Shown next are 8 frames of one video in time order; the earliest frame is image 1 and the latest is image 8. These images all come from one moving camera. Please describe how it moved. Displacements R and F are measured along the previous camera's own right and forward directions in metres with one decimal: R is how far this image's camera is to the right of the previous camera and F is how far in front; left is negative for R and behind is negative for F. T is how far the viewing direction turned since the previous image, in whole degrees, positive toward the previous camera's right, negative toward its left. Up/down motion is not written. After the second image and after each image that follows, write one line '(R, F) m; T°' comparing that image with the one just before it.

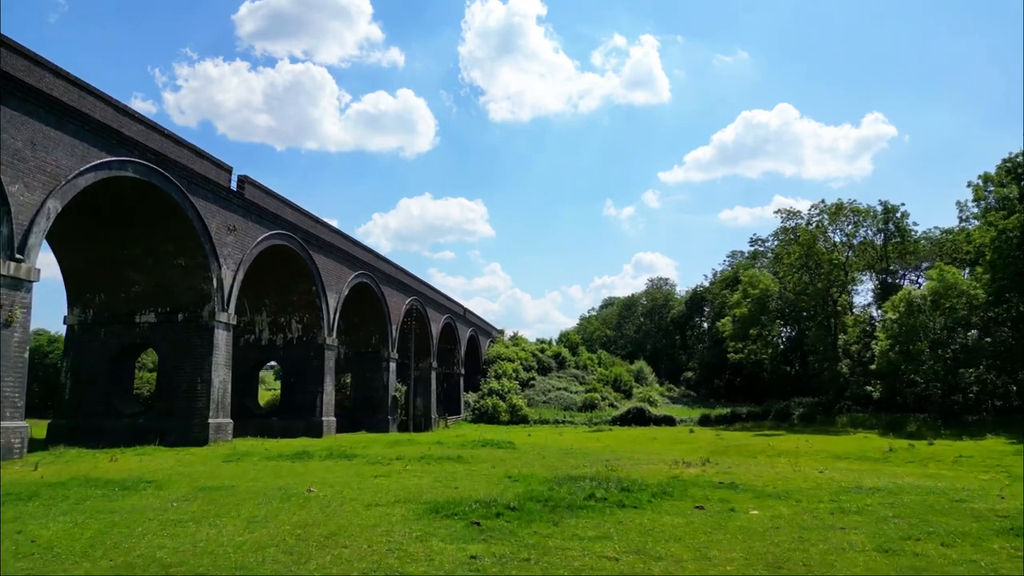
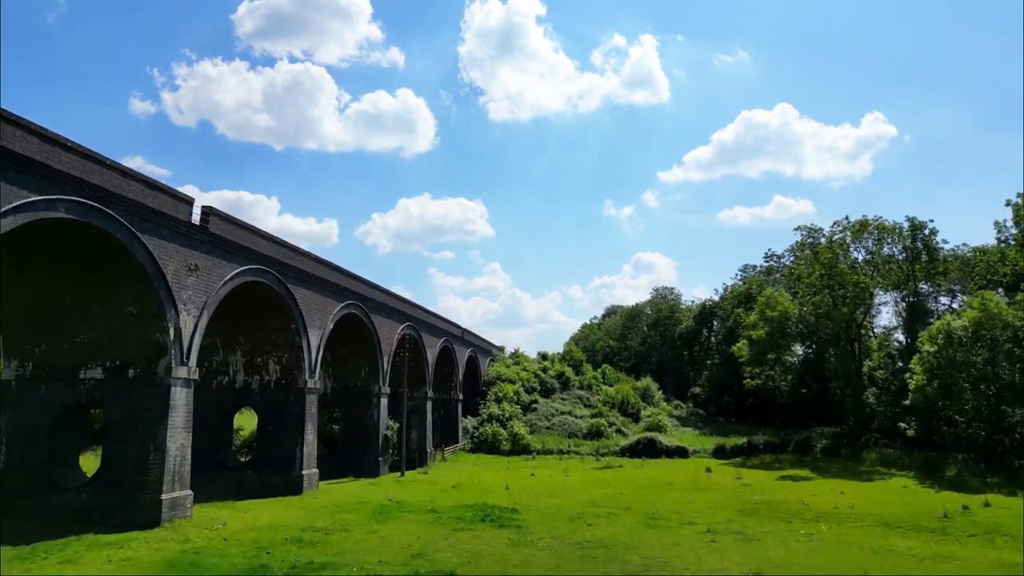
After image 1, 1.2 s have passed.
(-0.1, +2.4) m; 0°
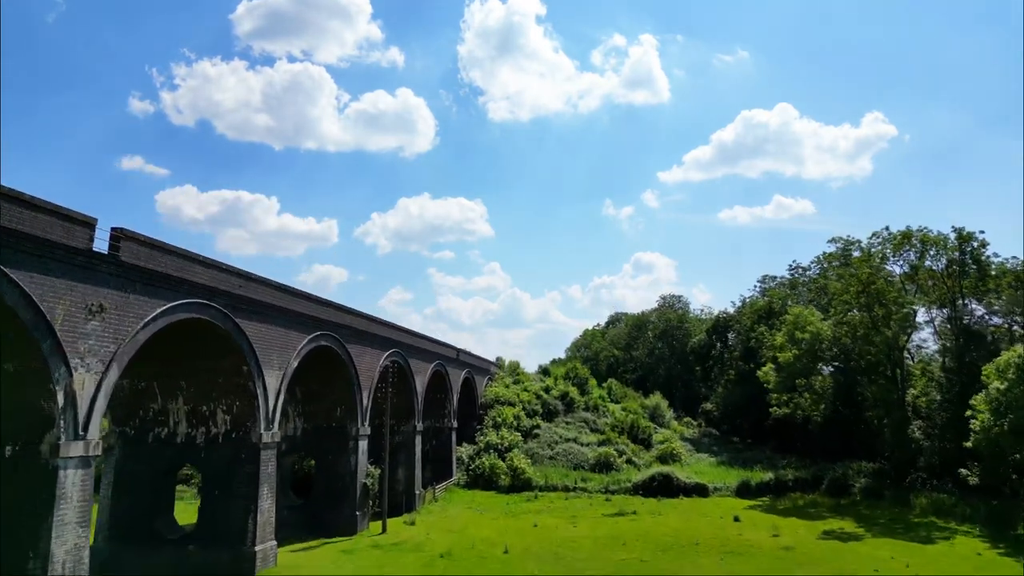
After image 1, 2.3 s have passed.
(0.0, +3.7) m; 0°
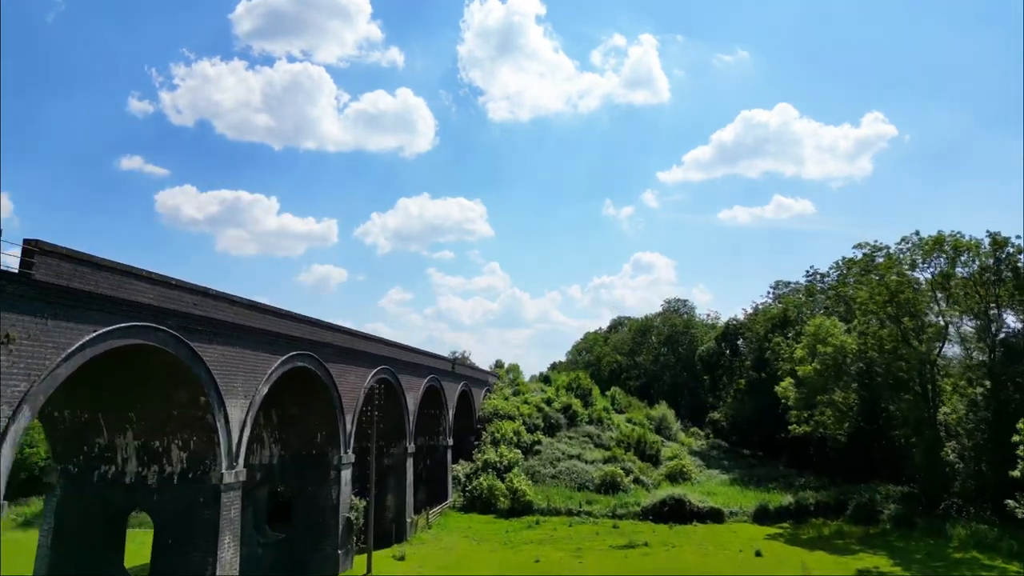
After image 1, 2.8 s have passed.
(0.0, +2.3) m; 0°
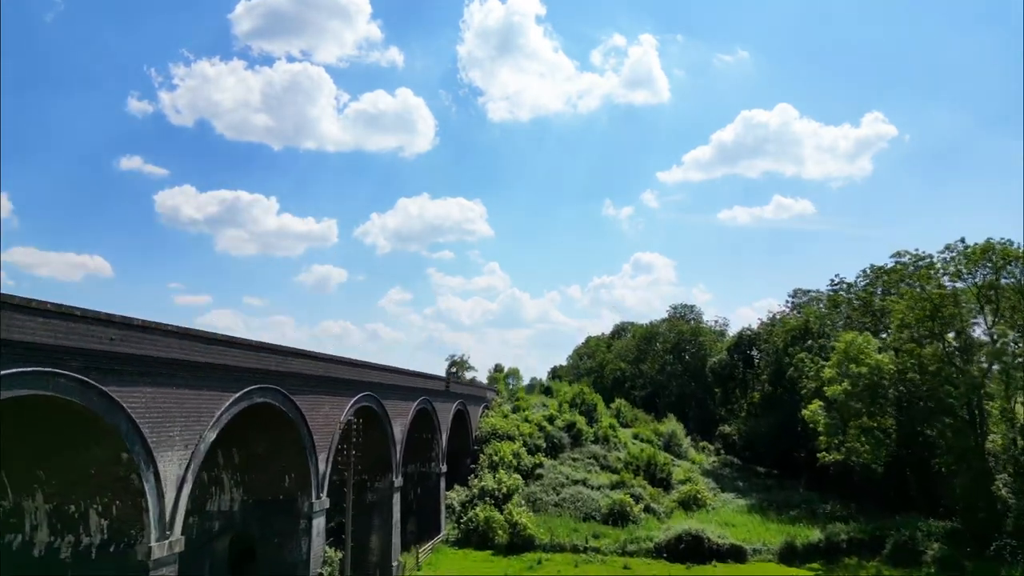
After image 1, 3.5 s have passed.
(0.0, +2.9) m; 0°
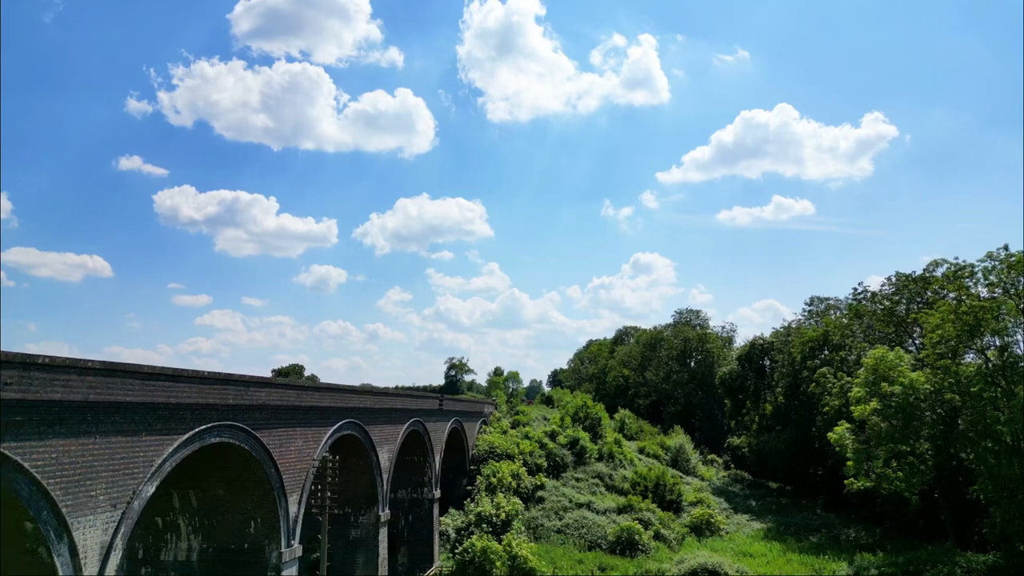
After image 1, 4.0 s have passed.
(0.0, +2.3) m; 0°
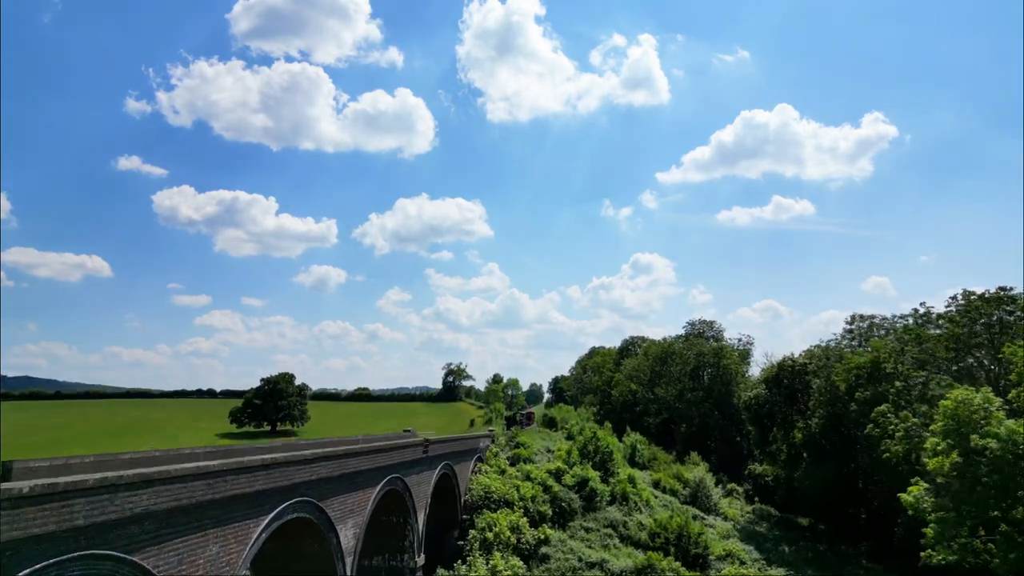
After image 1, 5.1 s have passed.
(0.0, +4.7) m; 0°
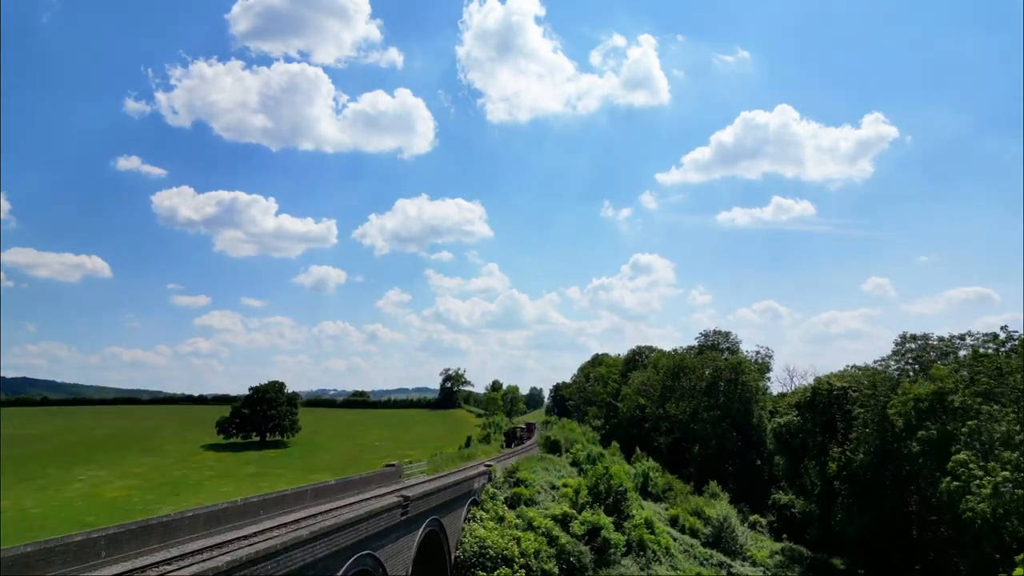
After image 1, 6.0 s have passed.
(0.0, +4.3) m; 0°
